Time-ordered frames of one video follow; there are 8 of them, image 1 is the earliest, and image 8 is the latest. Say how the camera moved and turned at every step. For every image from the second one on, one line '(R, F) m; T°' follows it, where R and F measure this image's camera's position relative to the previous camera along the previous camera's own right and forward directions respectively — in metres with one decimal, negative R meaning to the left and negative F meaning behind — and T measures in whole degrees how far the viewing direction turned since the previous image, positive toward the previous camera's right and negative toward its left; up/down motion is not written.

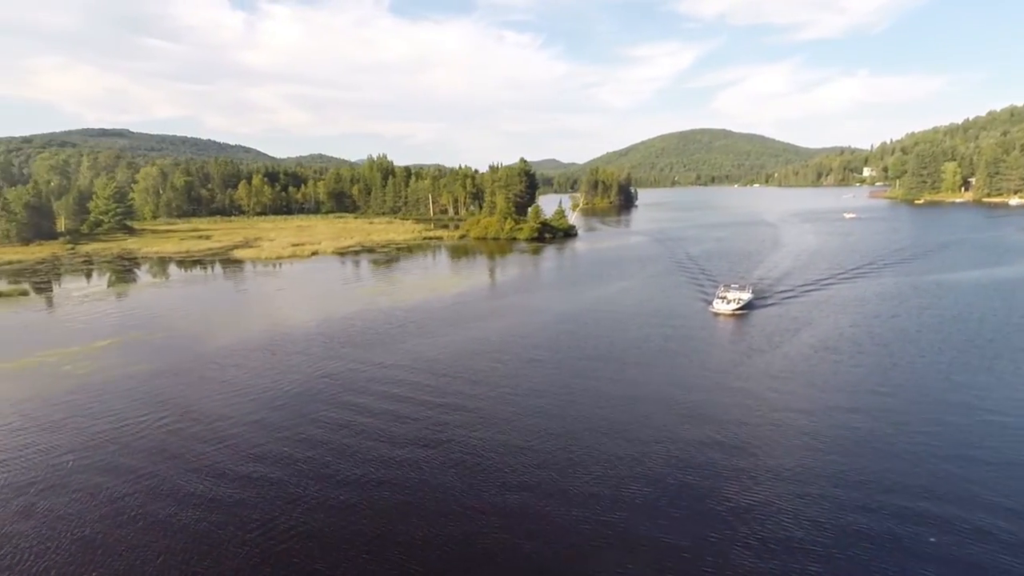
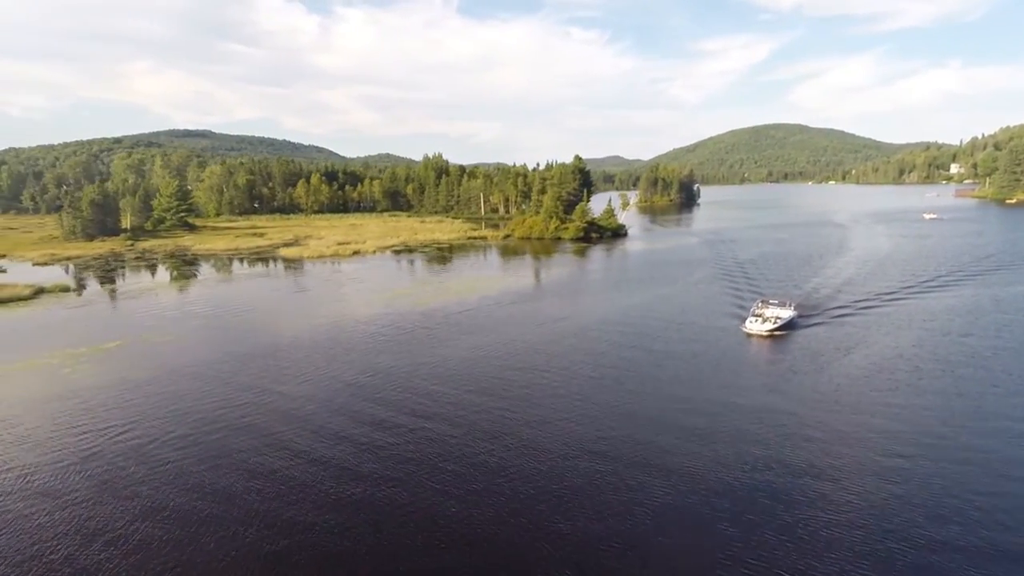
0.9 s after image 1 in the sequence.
(+2.5, +2.9) m; -6°
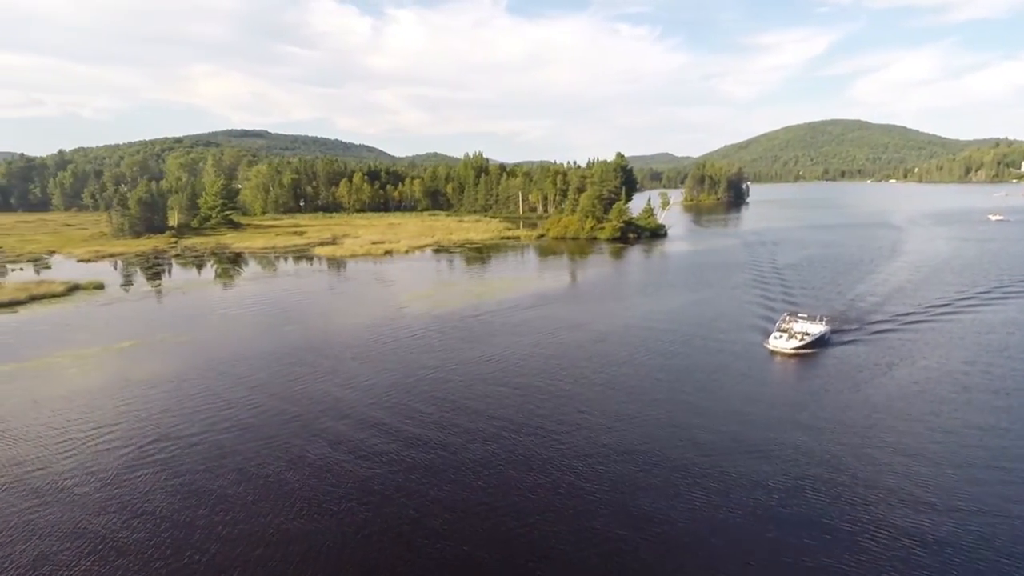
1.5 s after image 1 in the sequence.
(+1.7, +1.7) m; -4°
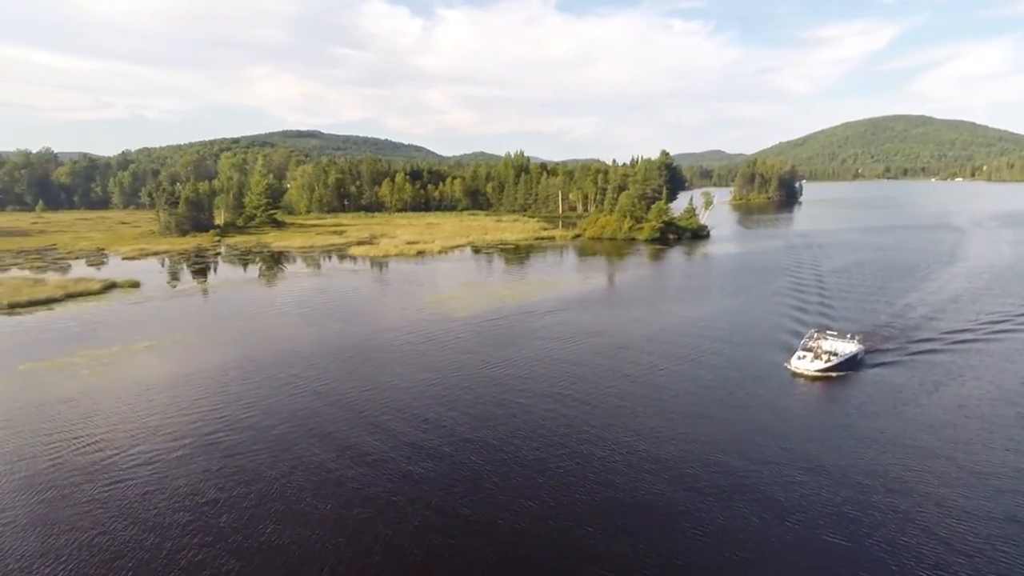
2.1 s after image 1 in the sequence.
(+1.6, +1.5) m; -4°
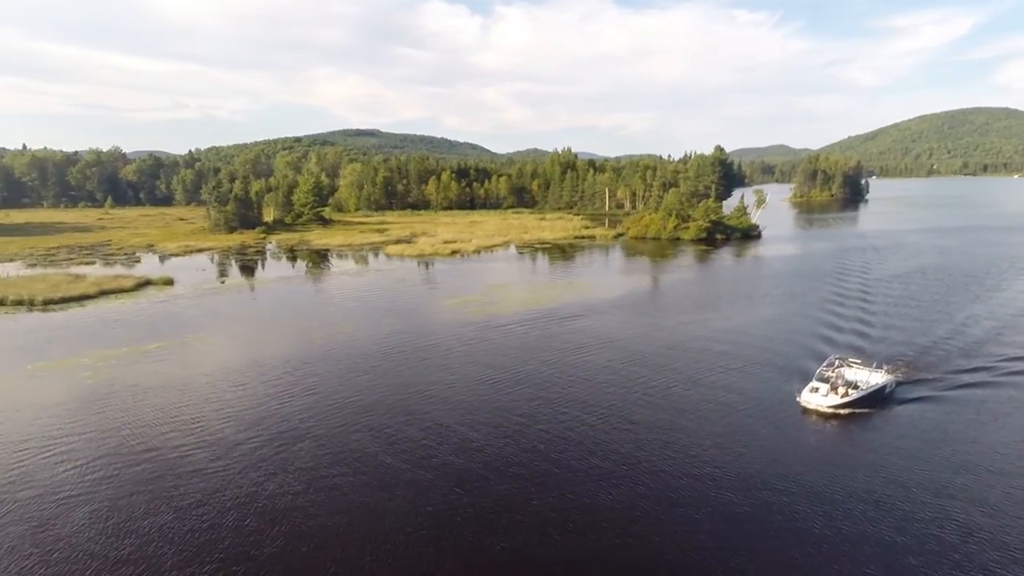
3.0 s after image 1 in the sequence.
(+2.1, +2.2) m; -5°
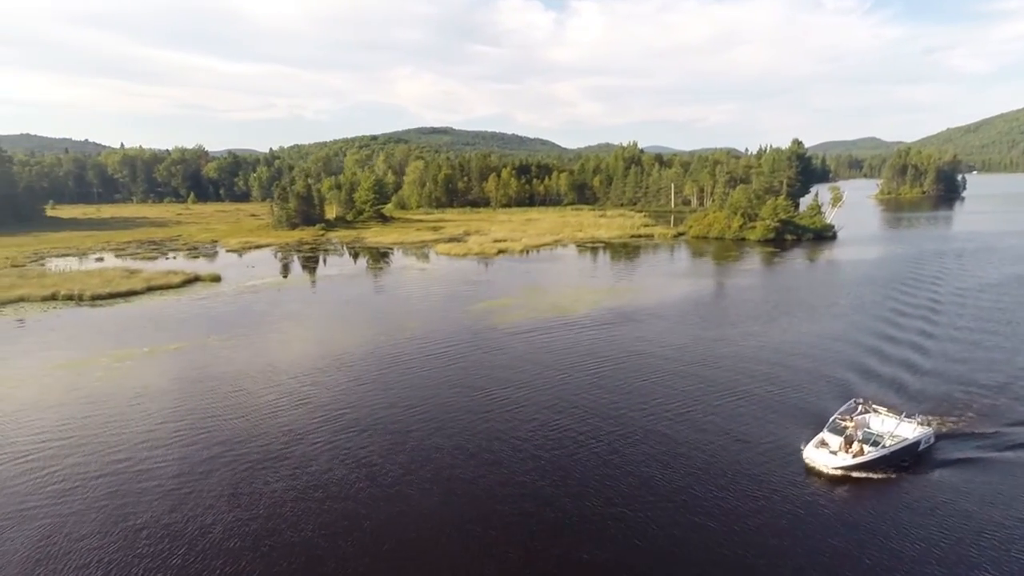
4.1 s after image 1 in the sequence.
(+2.4, +2.6) m; -6°
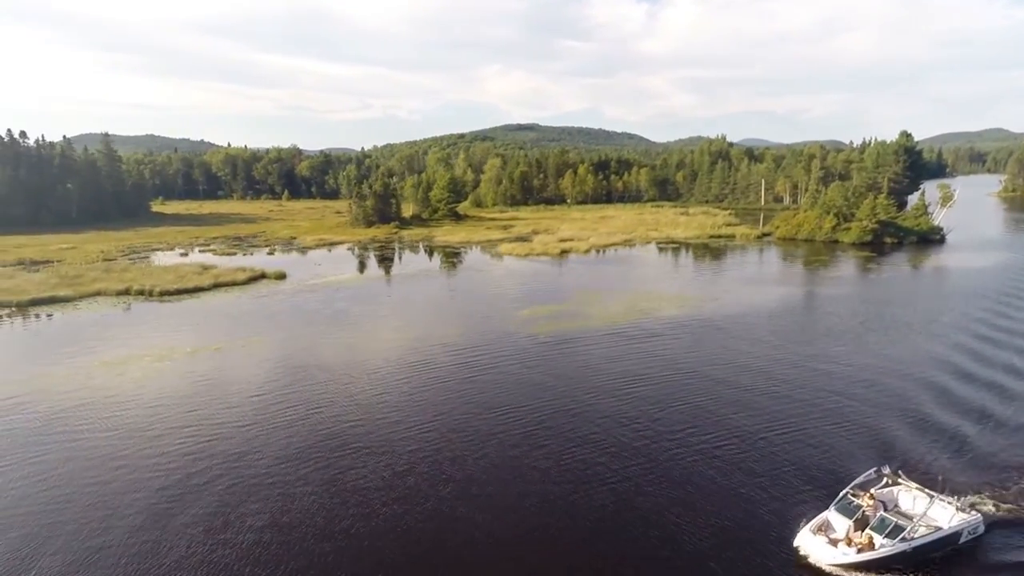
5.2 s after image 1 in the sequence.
(+2.2, +2.5) m; -8°
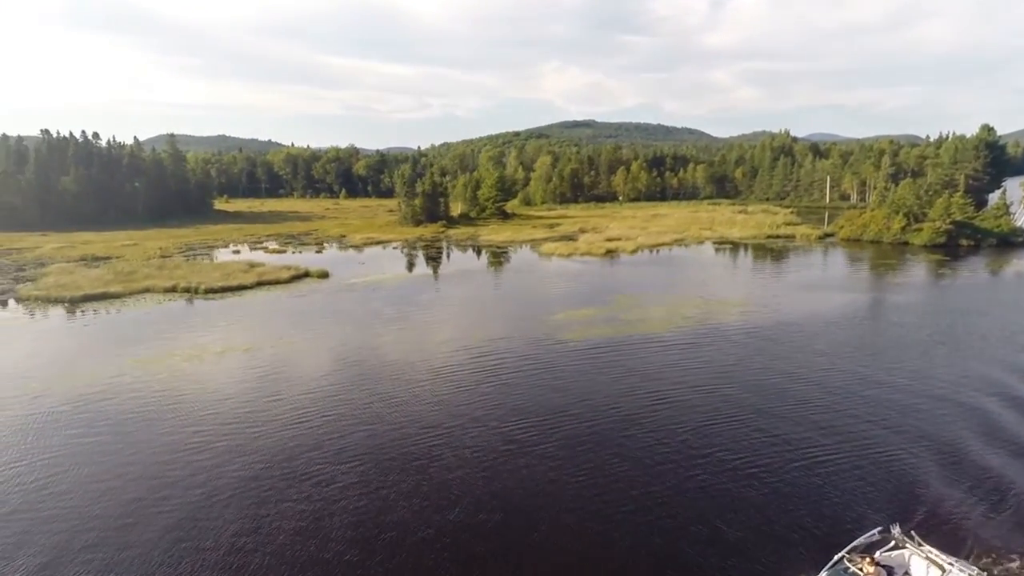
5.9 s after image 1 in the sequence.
(+1.2, +1.5) m; -5°
